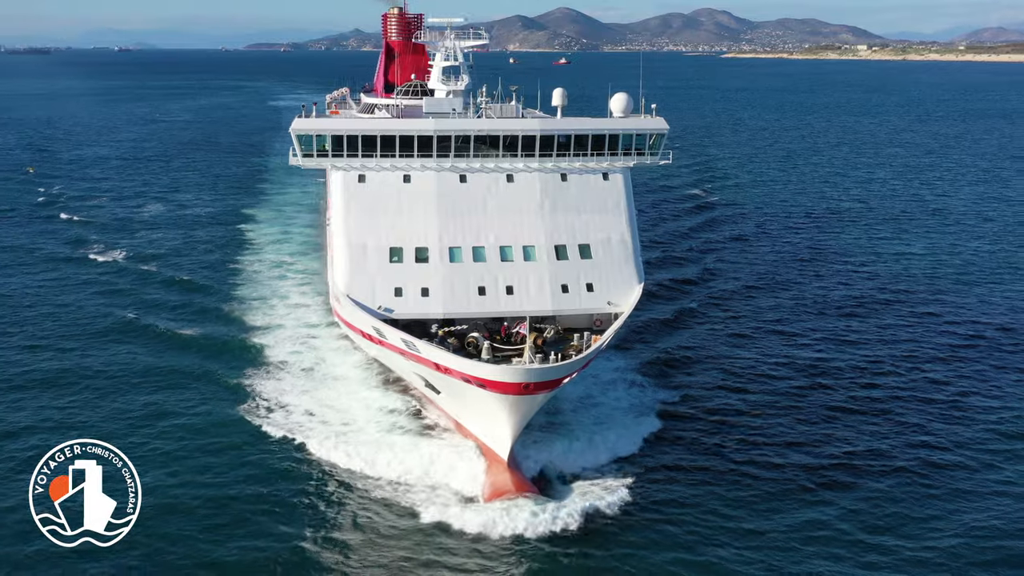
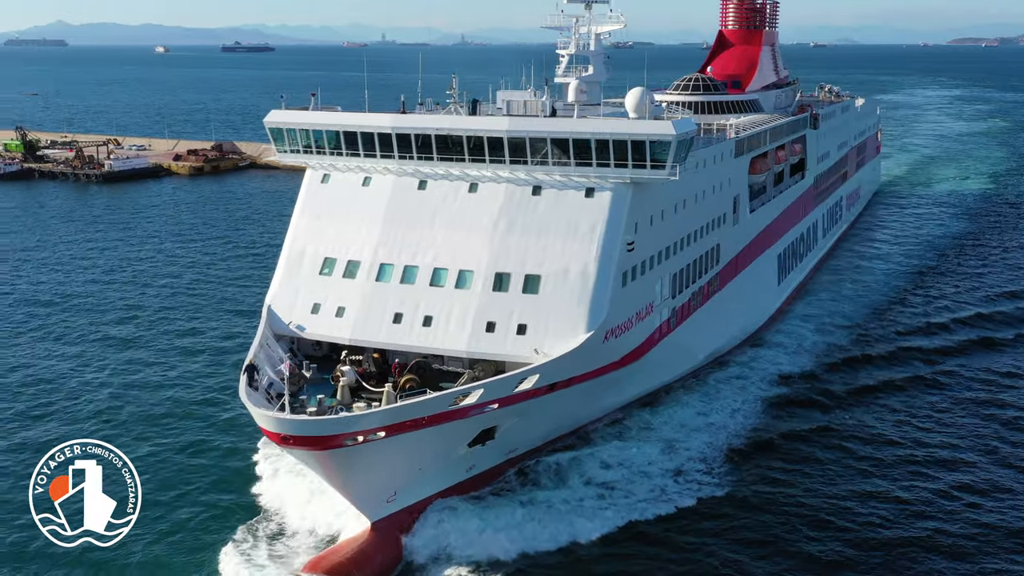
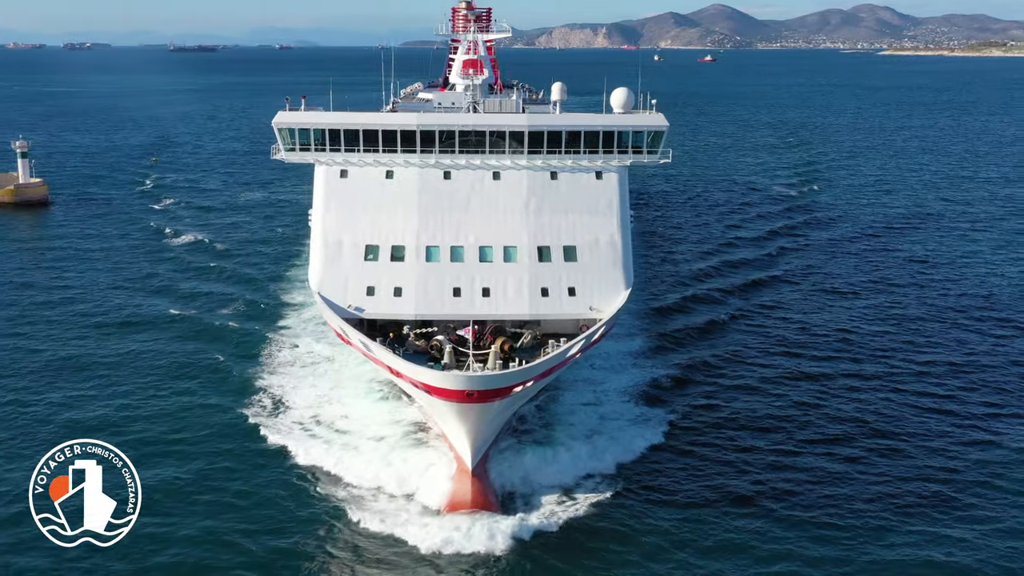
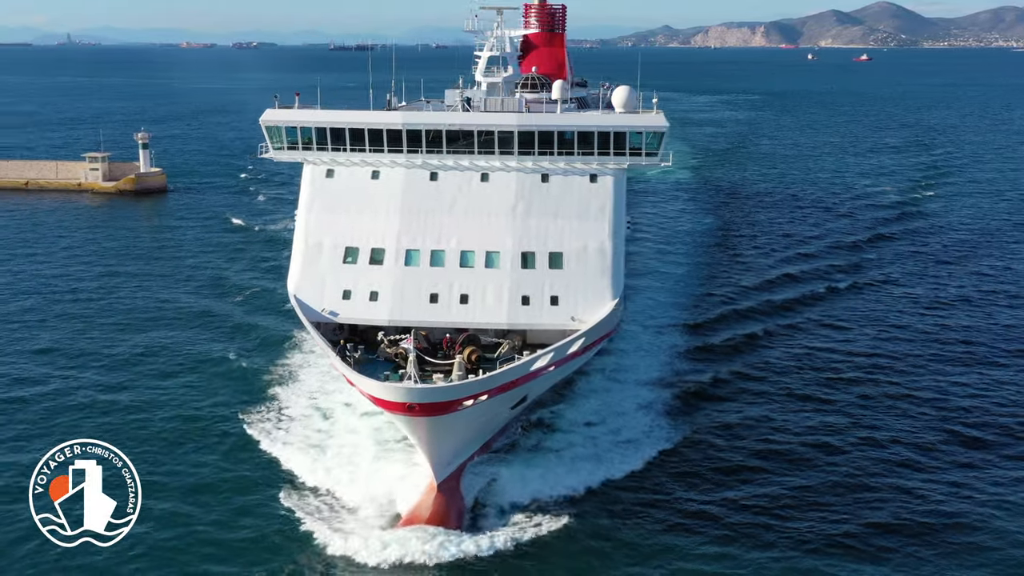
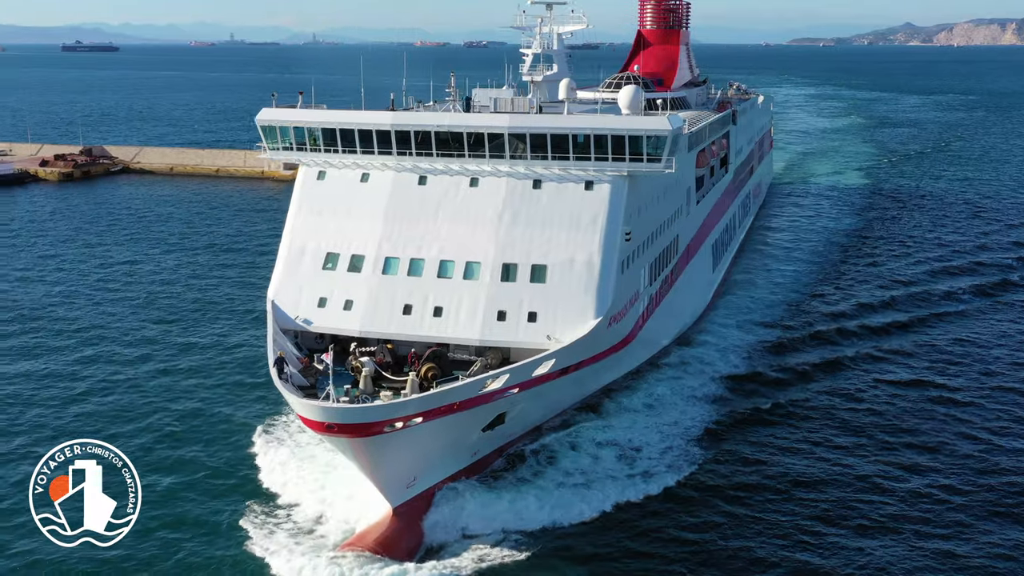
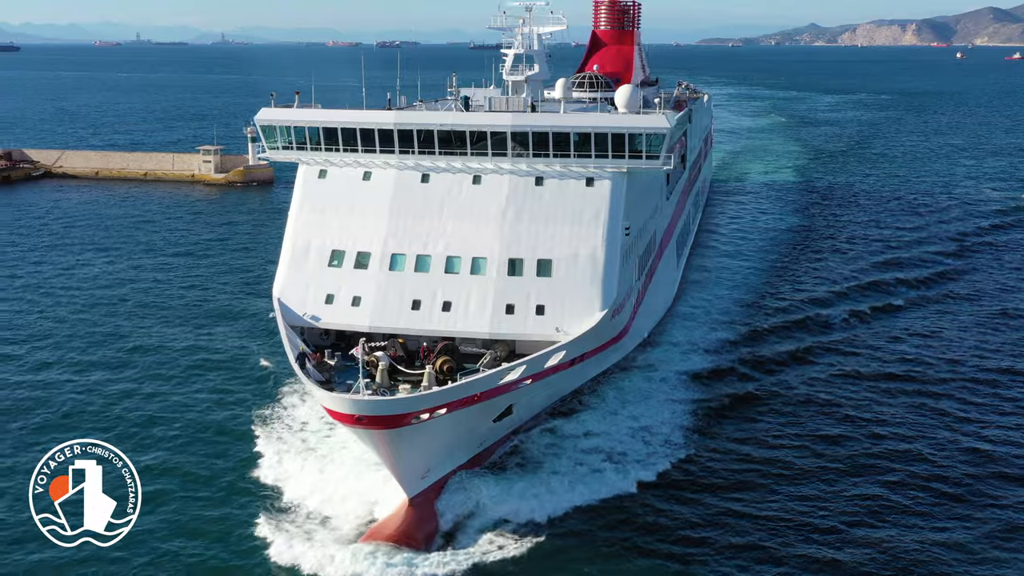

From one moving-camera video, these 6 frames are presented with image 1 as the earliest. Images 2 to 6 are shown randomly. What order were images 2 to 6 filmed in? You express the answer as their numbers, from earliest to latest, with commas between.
3, 4, 6, 5, 2
